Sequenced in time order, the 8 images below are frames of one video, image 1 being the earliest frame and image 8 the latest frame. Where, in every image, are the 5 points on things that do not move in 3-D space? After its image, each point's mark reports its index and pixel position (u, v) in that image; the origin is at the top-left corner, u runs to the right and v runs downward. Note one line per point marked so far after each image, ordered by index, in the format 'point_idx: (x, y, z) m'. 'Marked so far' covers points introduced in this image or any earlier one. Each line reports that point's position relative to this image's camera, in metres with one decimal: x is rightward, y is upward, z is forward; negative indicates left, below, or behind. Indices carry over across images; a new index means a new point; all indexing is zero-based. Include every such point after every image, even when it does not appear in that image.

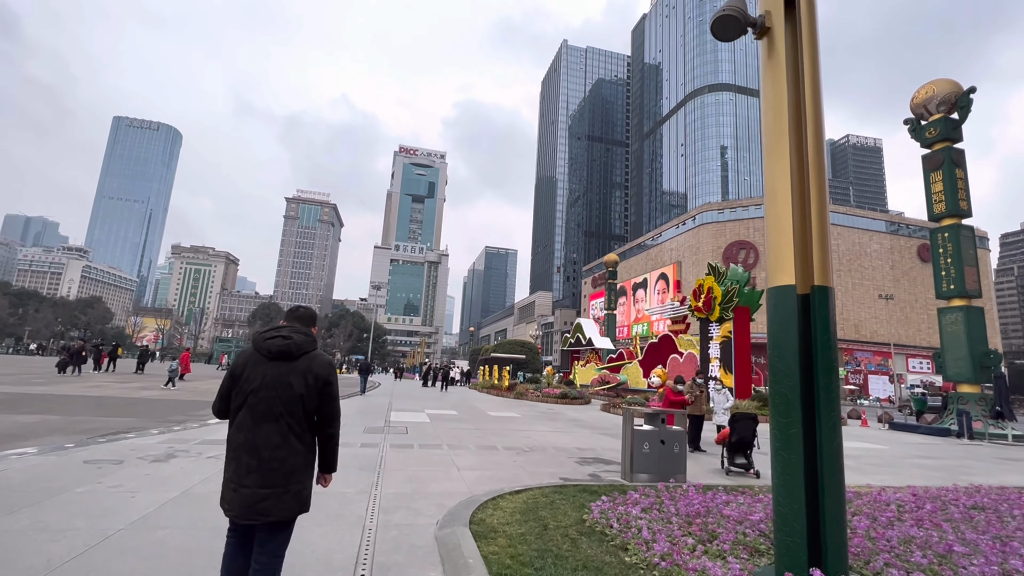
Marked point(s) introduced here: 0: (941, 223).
0: (+16.1, +2.4, +17.4) m
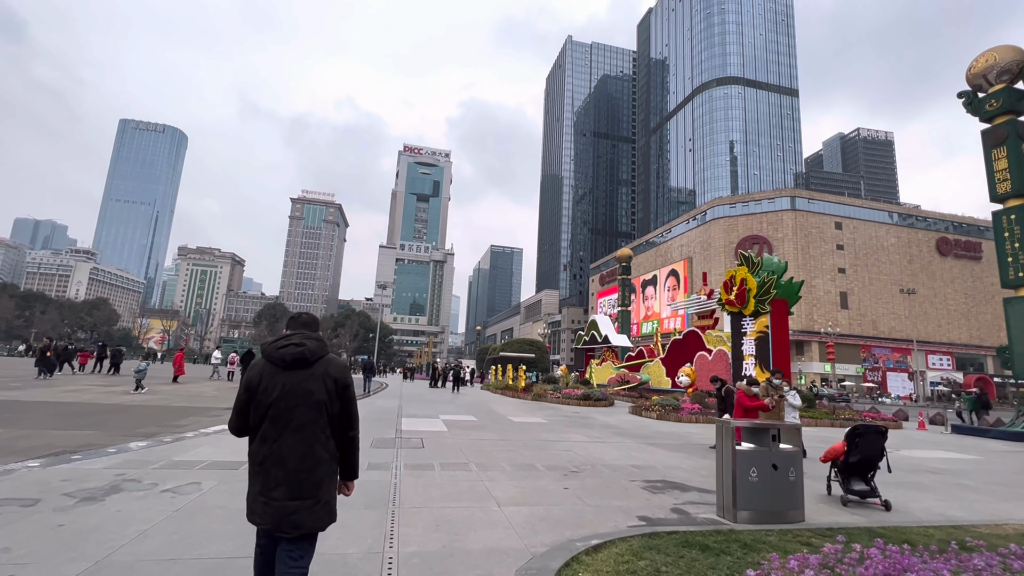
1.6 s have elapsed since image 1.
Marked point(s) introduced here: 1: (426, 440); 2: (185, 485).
0: (+16.7, +2.8, +15.7) m
1: (-1.5, -2.5, +7.8) m
2: (-3.2, -1.9, +4.5) m
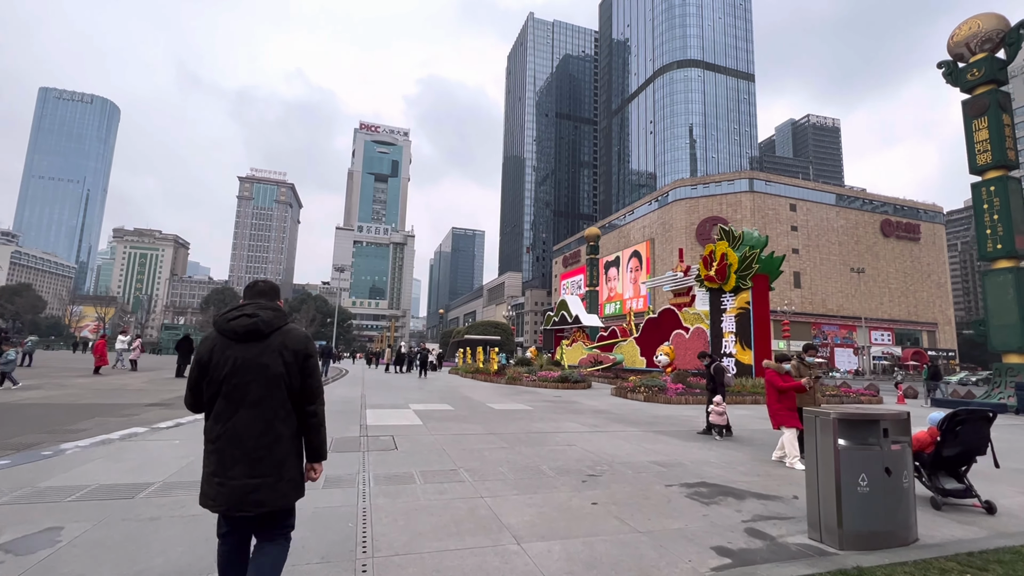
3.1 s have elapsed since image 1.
0: (+15.9, +3.8, +15.6) m
1: (-1.6, -2.1, +6.4) m
2: (-3.0, -1.6, +3.0) m
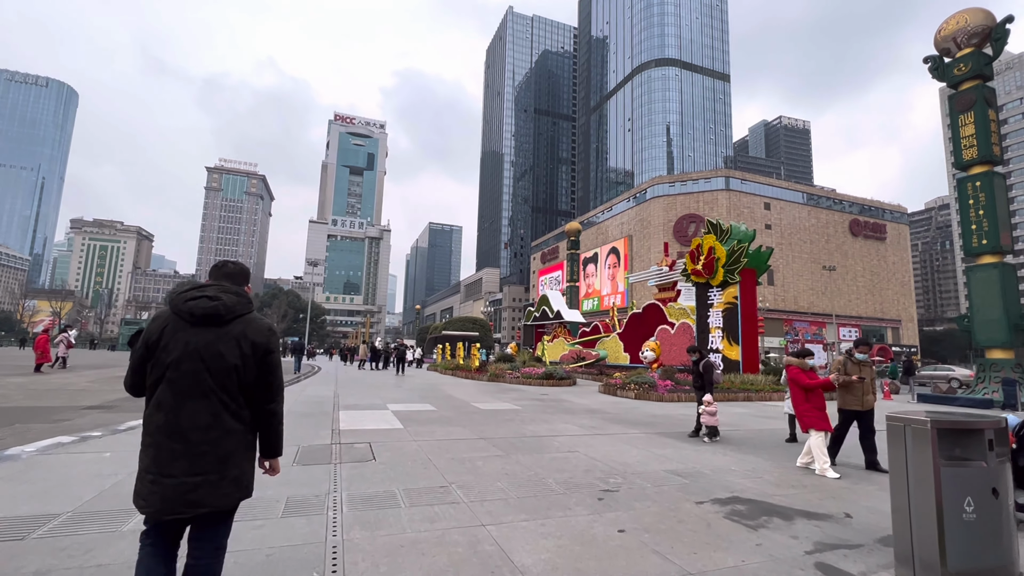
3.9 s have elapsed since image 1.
0: (+15.4, +3.9, +15.6) m
1: (-1.6, -1.9, +5.6) m
2: (-2.9, -1.4, +2.1) m
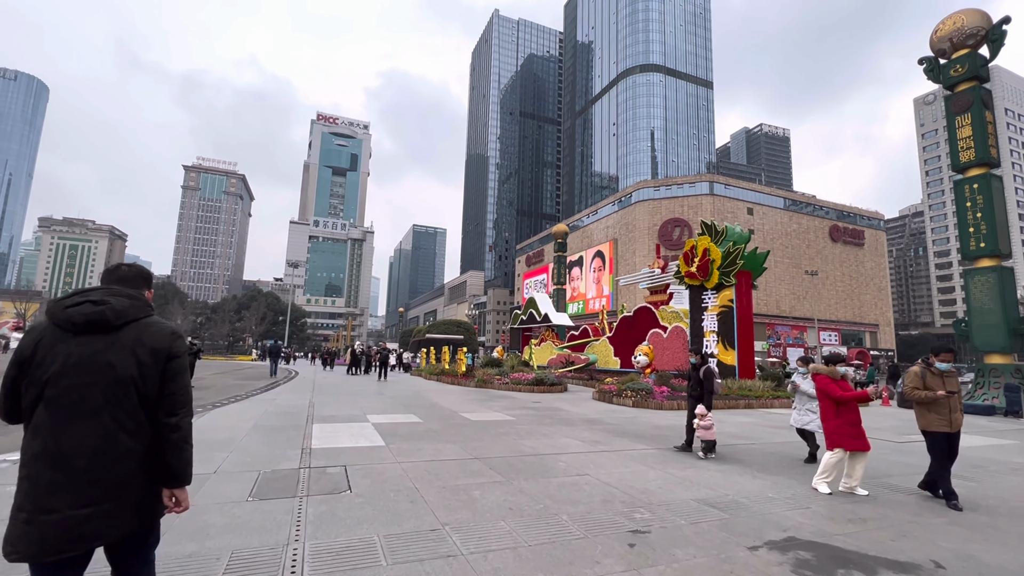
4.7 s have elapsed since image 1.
0: (+15.0, +3.8, +15.4) m
1: (-1.6, -1.8, +4.7) m
2: (-2.8, -1.3, +1.2) m
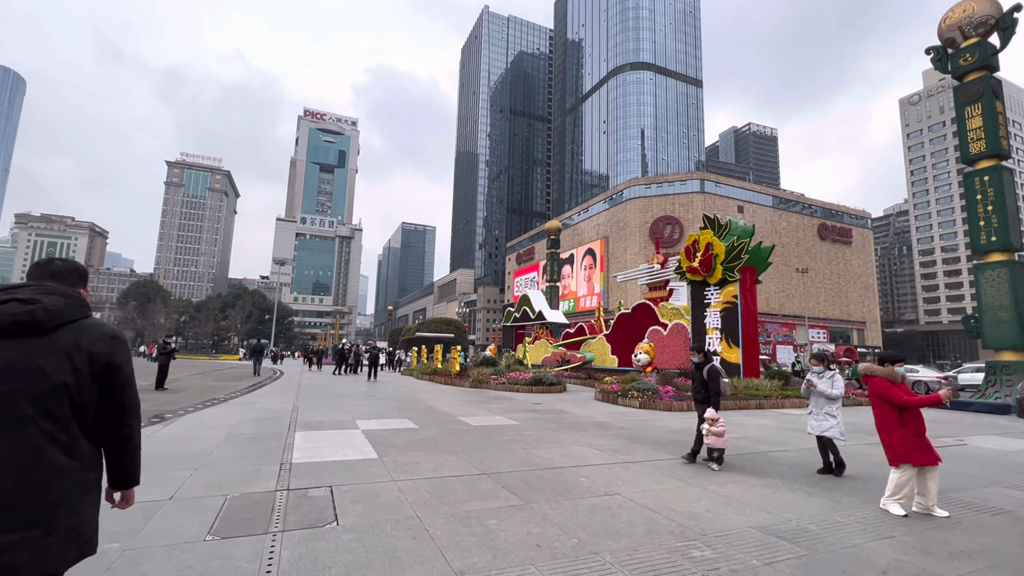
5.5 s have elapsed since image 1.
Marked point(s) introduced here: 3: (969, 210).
0: (+14.9, +3.9, +14.9) m
1: (-1.5, -1.7, +4.0) m
2: (-2.6, -1.2, +0.4) m
3: (+14.7, +2.5, +14.9) m
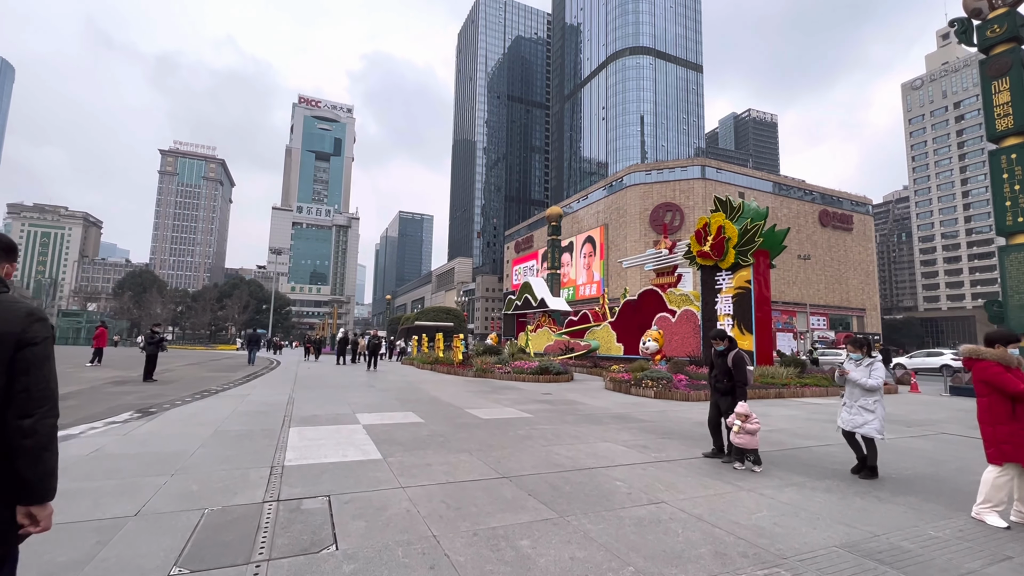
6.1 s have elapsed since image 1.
0: (+15.1, +4.5, +14.3) m
1: (-1.3, -1.6, +3.4) m
2: (-2.3, -1.2, -0.2) m
3: (+14.8, +3.0, +14.3) m
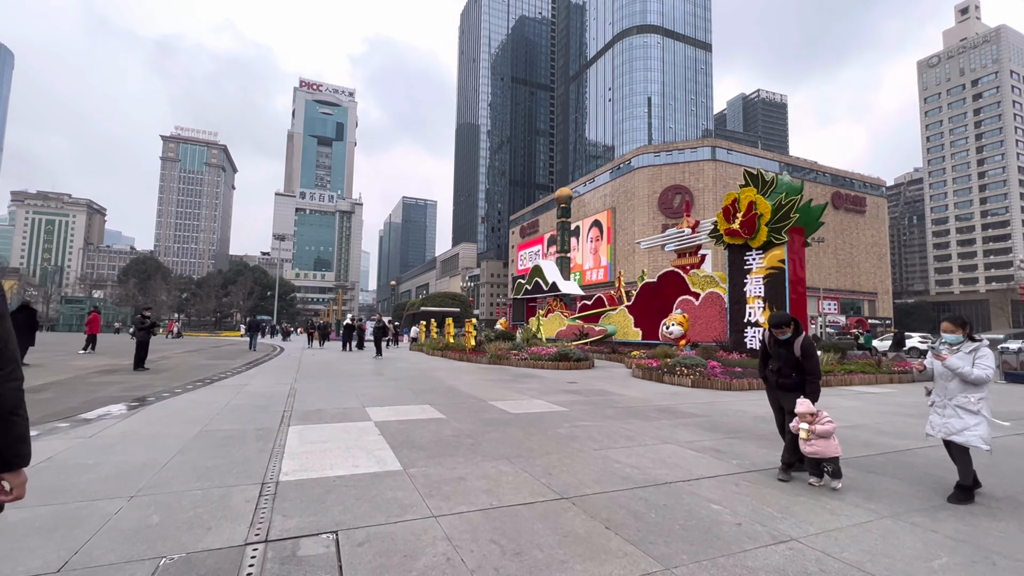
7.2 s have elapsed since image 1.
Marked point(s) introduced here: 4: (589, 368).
0: (+15.6, +5.1, +13.0) m
1: (-0.9, -1.3, +2.4) m
2: (-2.0, -1.0, -1.1) m
3: (+15.3, +3.6, +13.1) m
4: (+2.2, -2.2, +12.8) m
